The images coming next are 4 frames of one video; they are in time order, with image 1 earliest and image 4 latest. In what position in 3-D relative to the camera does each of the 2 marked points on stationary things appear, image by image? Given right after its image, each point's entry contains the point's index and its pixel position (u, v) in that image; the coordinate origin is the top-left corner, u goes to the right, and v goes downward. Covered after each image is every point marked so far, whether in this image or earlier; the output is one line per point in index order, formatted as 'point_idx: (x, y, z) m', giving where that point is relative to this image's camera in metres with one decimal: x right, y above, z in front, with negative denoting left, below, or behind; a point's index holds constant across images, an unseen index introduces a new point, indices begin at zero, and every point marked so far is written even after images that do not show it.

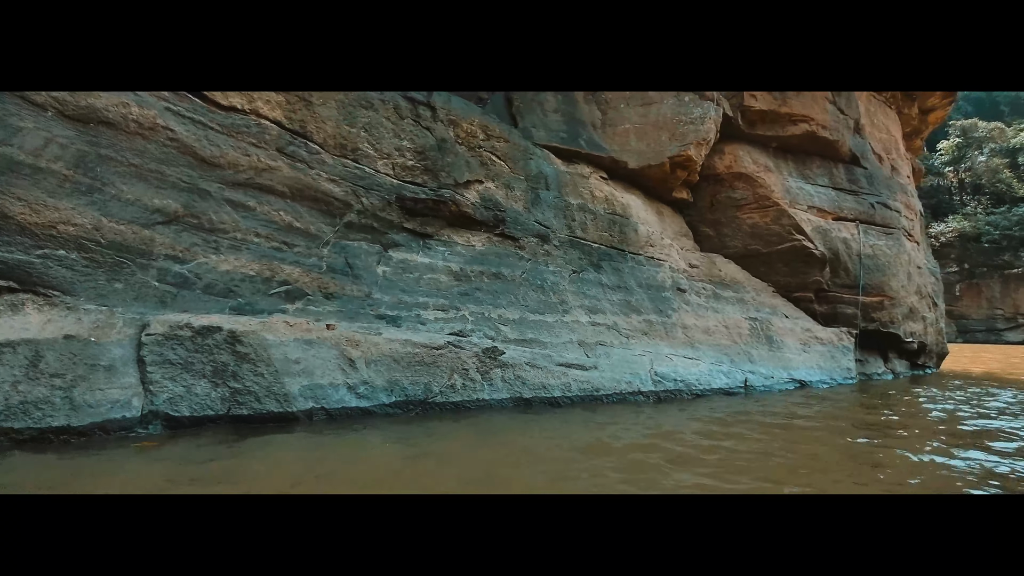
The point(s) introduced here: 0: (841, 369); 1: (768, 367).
0: (+5.7, -1.4, +8.0) m
1: (+3.9, -1.2, +7.1) m
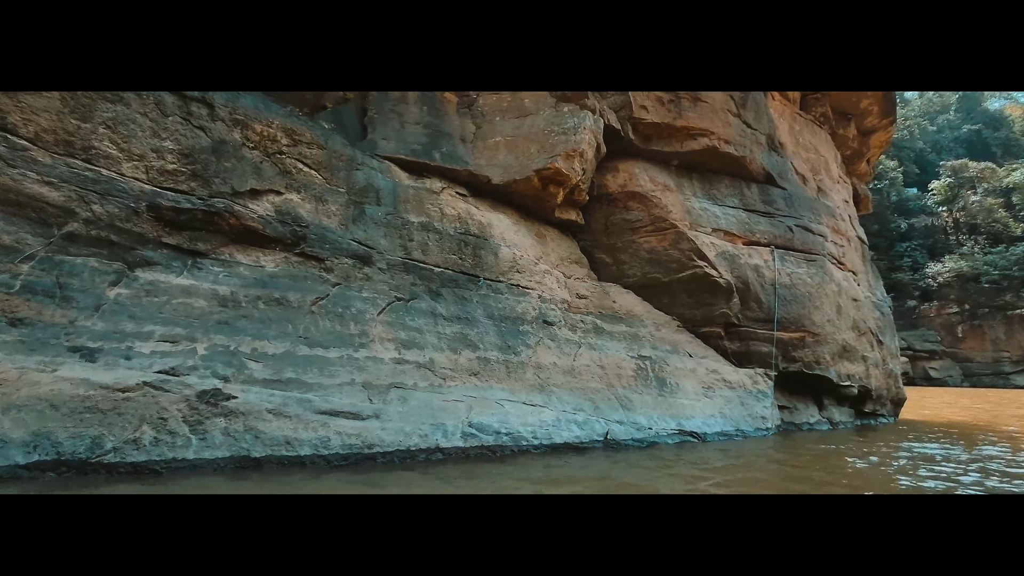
0: (+3.5, -1.9, +6.7) m
1: (+1.7, -1.6, +5.9) m
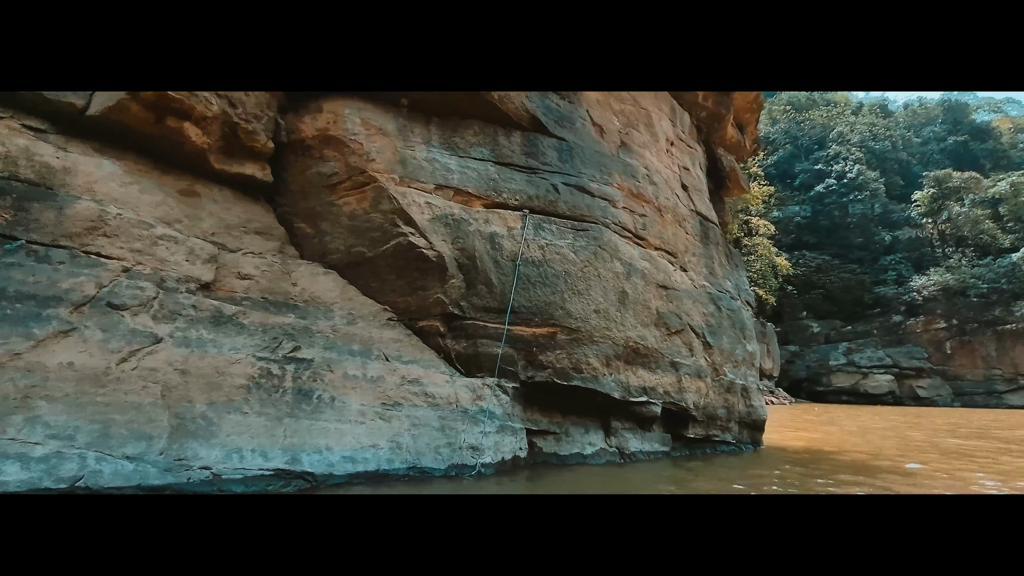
0: (-0.6, -1.6, +4.6) m
1: (-2.4, -1.3, +3.8) m
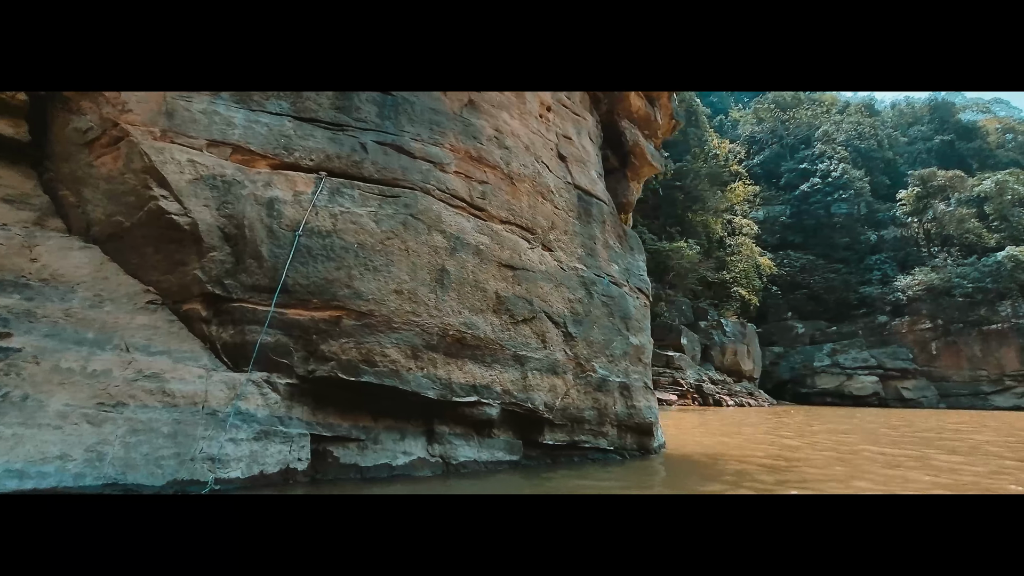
0: (-2.6, -1.4, +3.7) m
1: (-4.4, -1.1, +2.9) m
